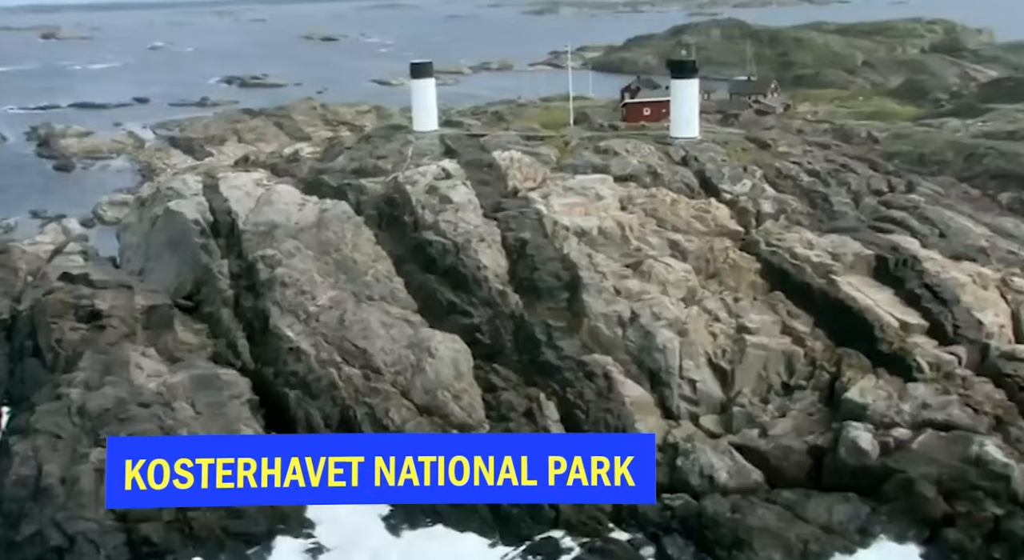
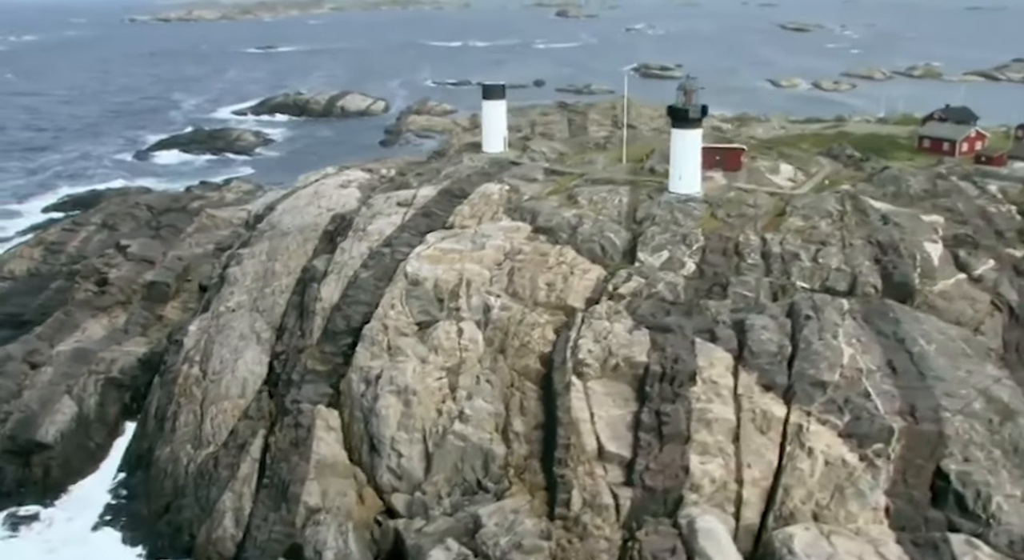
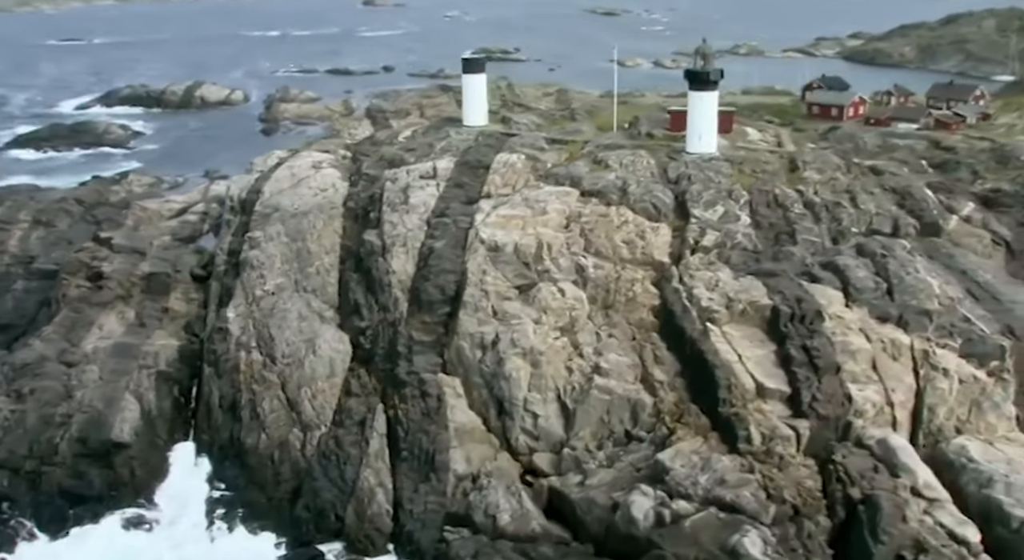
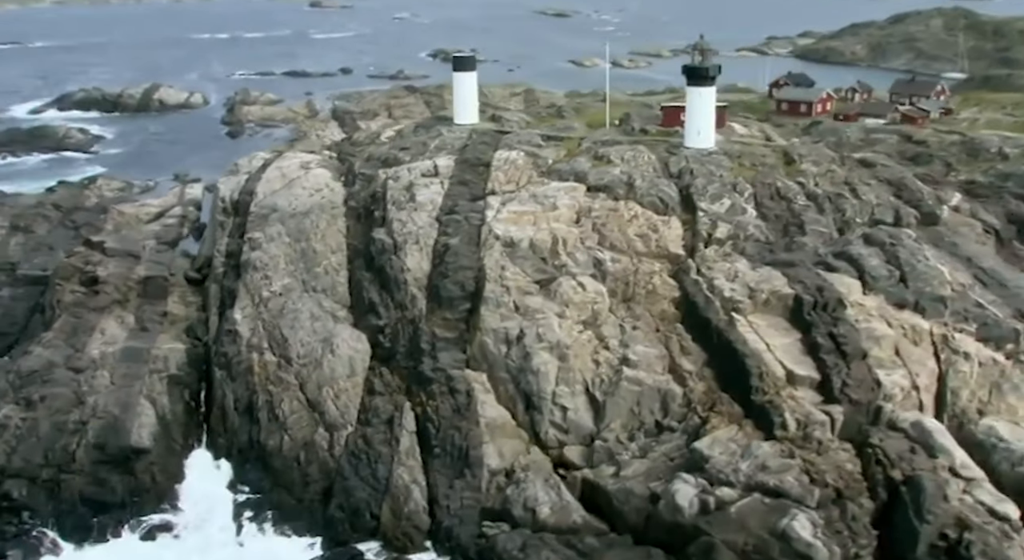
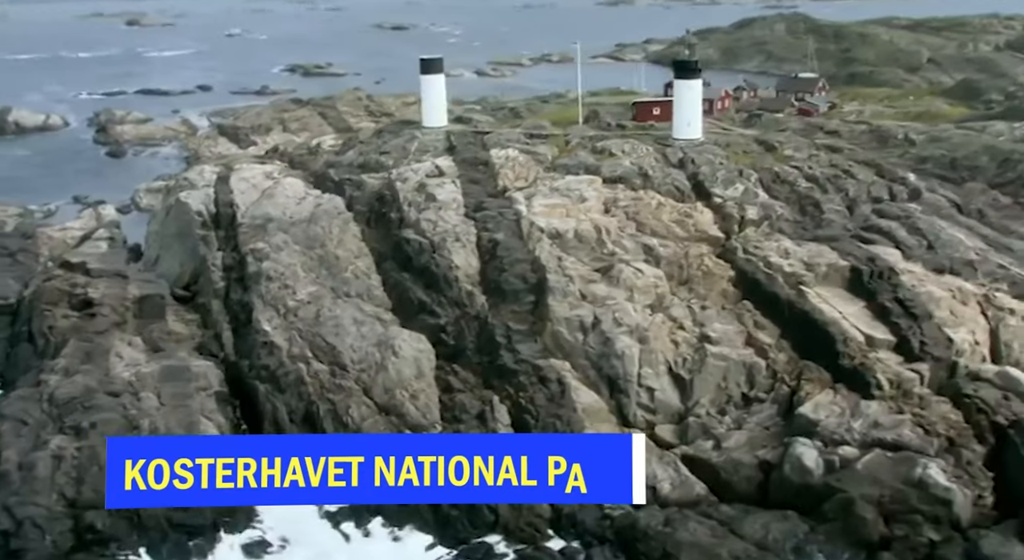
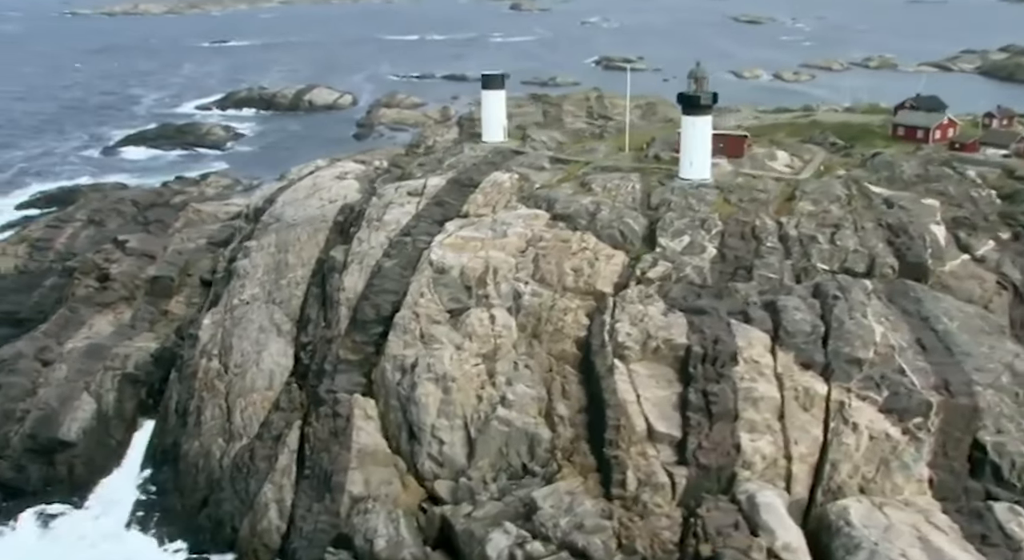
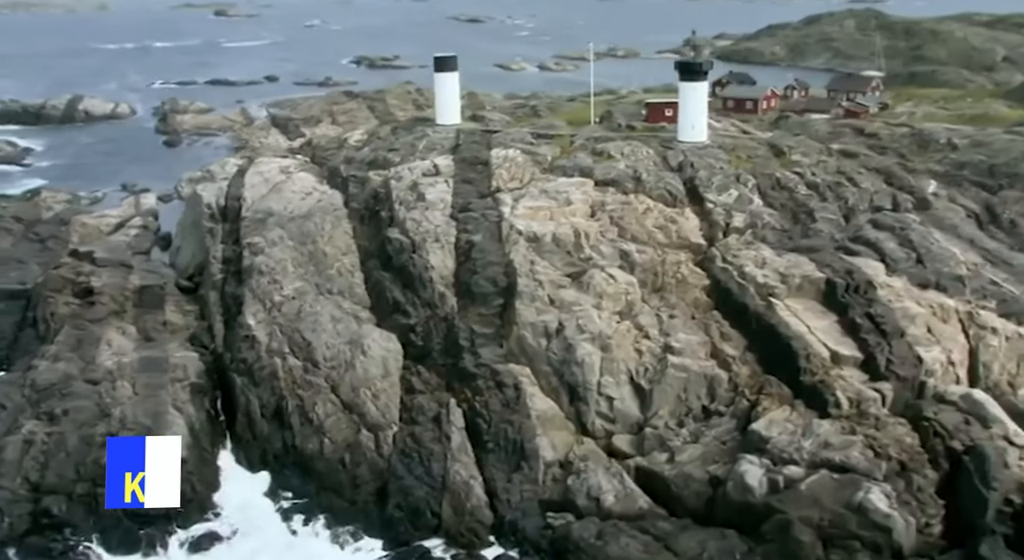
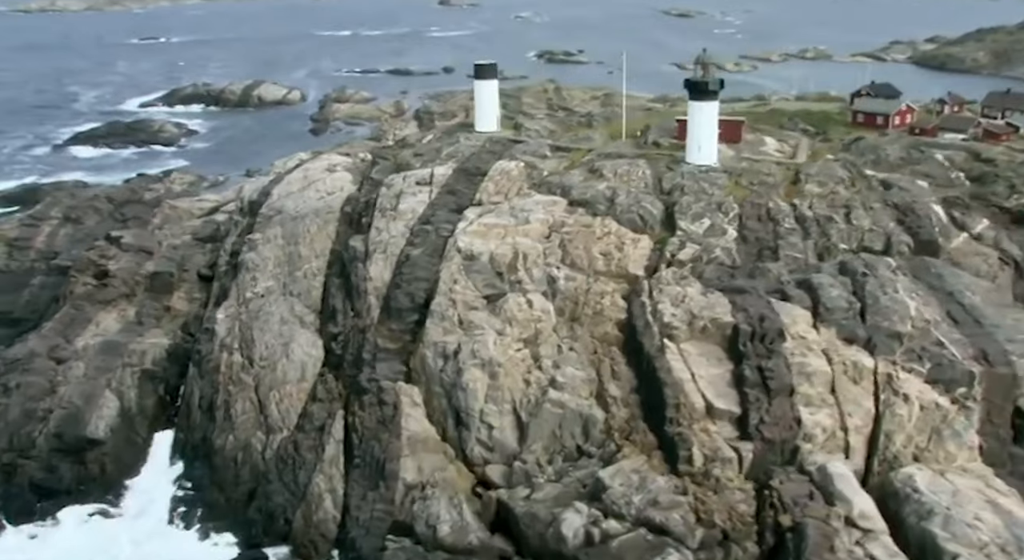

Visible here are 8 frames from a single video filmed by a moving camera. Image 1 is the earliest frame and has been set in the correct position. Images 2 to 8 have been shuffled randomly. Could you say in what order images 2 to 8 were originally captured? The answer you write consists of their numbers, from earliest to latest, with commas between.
5, 7, 4, 3, 8, 6, 2
